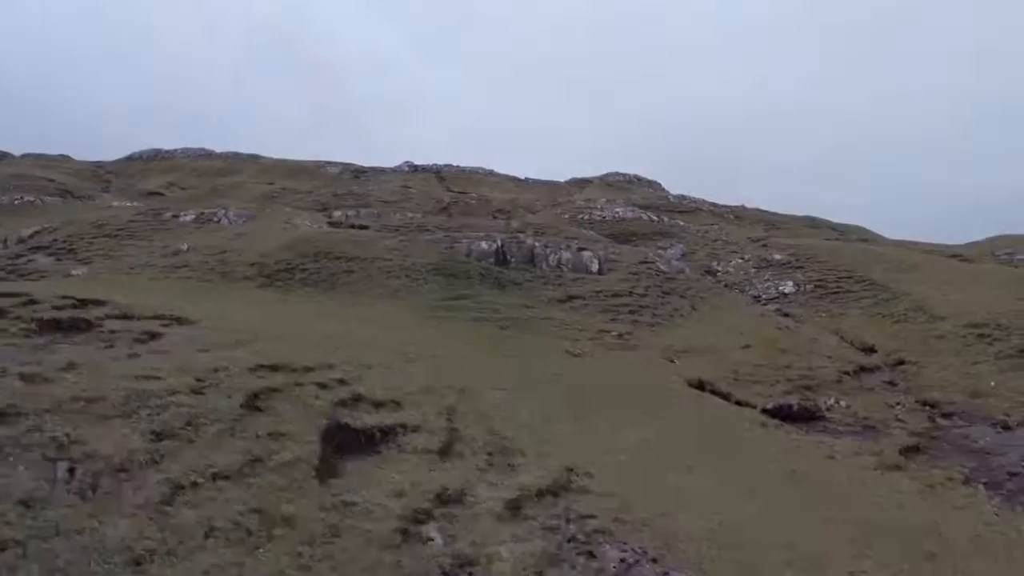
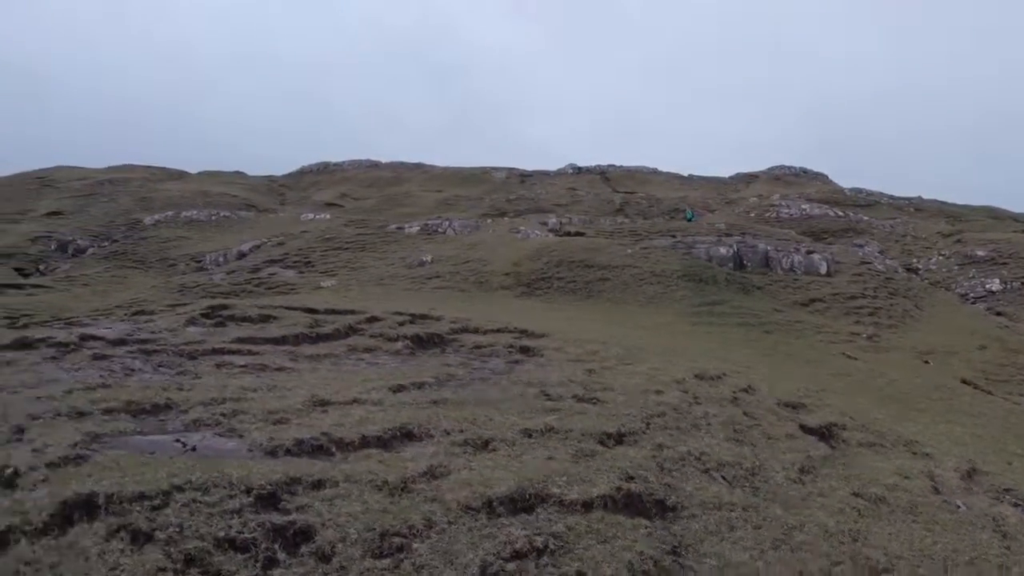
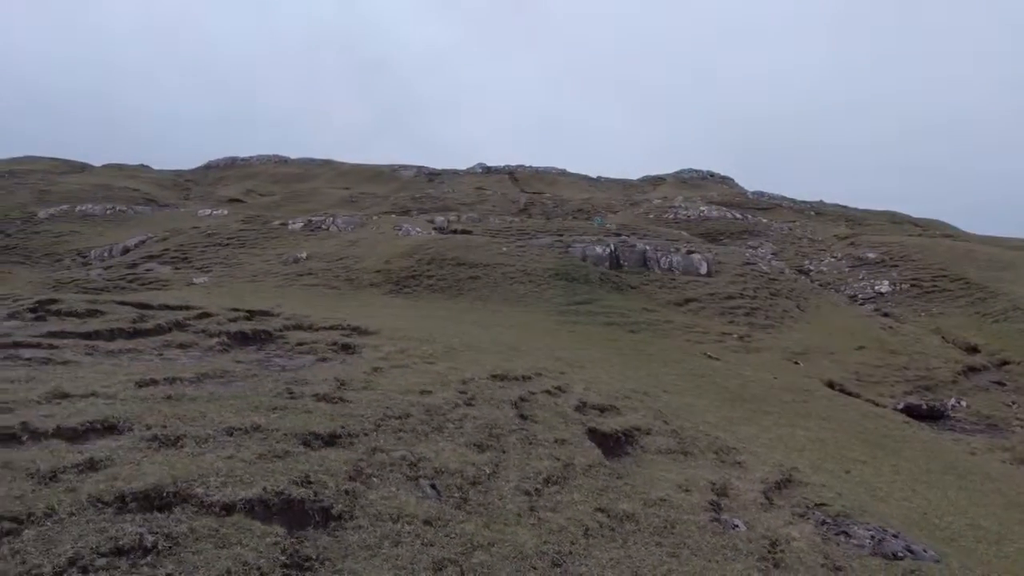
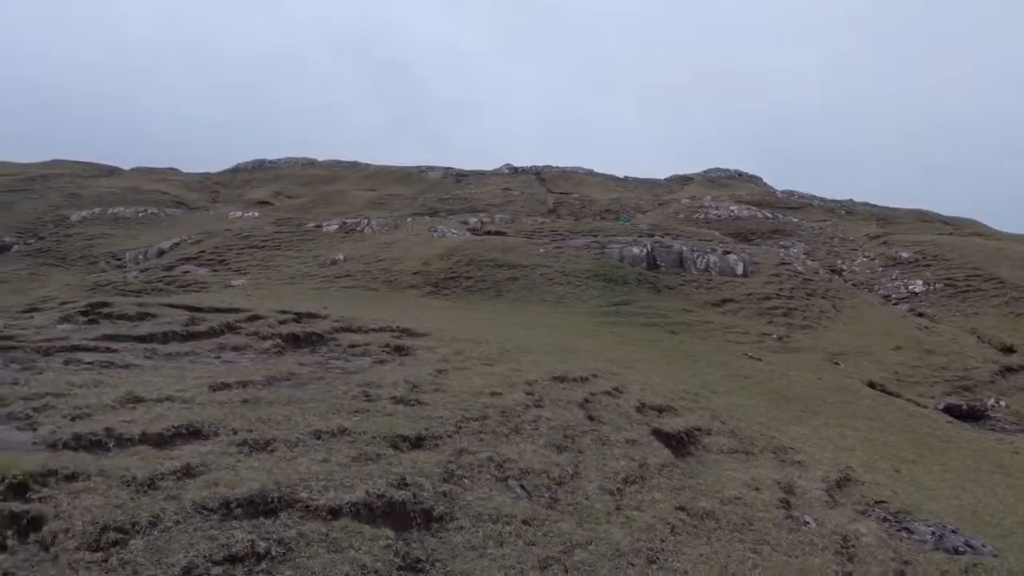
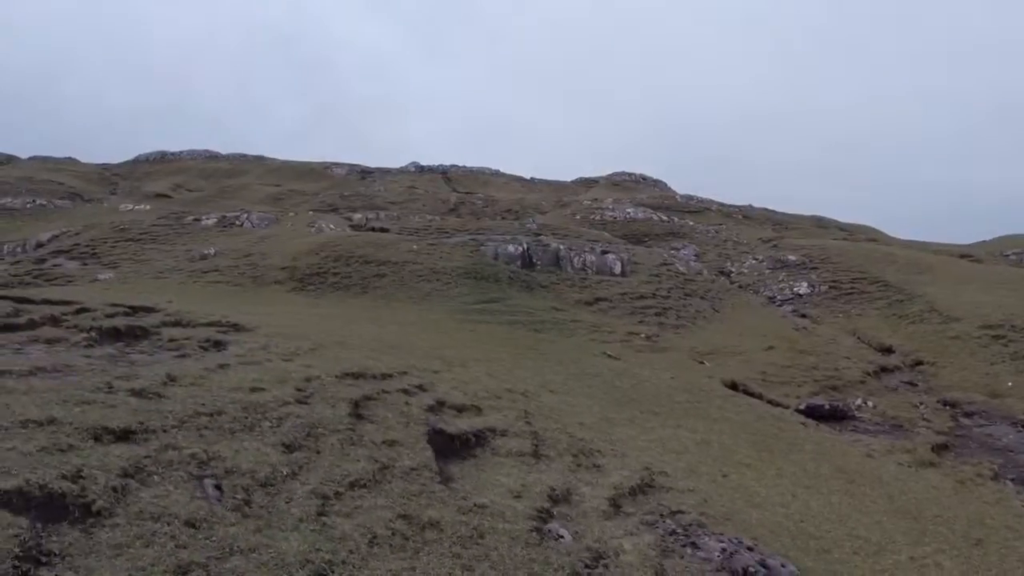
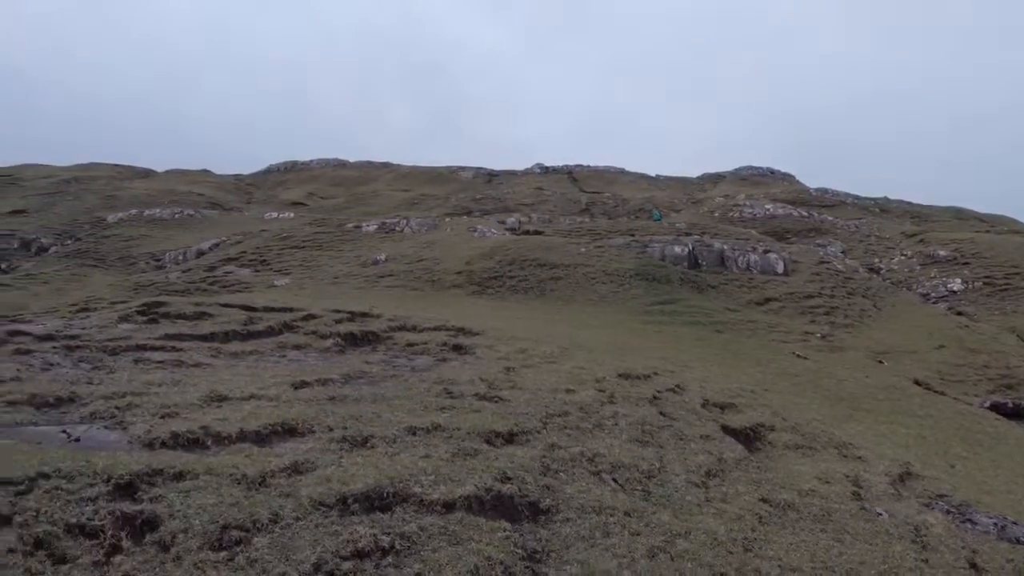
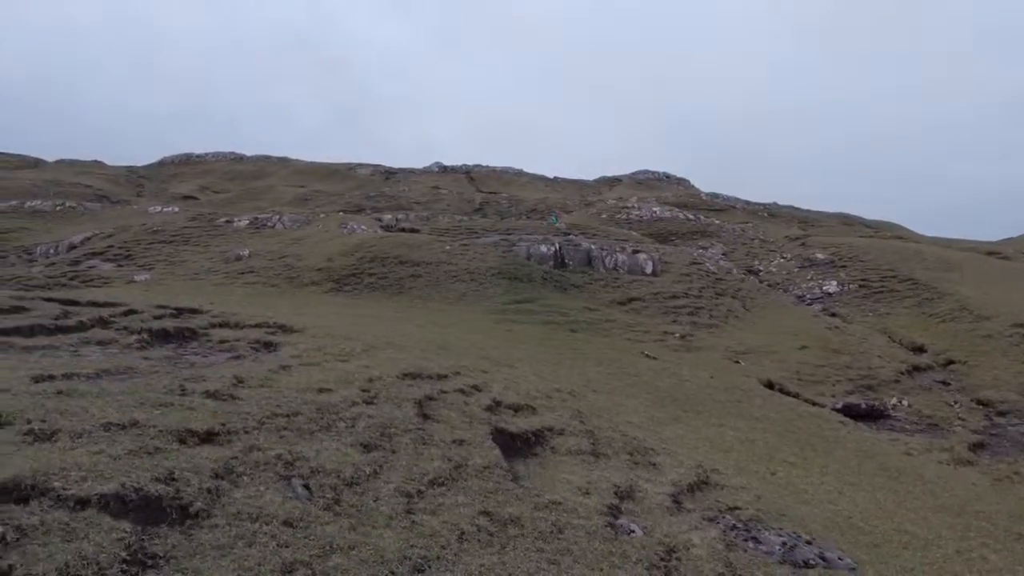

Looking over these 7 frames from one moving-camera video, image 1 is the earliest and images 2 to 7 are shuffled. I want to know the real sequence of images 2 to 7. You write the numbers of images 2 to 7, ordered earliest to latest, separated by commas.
5, 7, 3, 4, 6, 2
